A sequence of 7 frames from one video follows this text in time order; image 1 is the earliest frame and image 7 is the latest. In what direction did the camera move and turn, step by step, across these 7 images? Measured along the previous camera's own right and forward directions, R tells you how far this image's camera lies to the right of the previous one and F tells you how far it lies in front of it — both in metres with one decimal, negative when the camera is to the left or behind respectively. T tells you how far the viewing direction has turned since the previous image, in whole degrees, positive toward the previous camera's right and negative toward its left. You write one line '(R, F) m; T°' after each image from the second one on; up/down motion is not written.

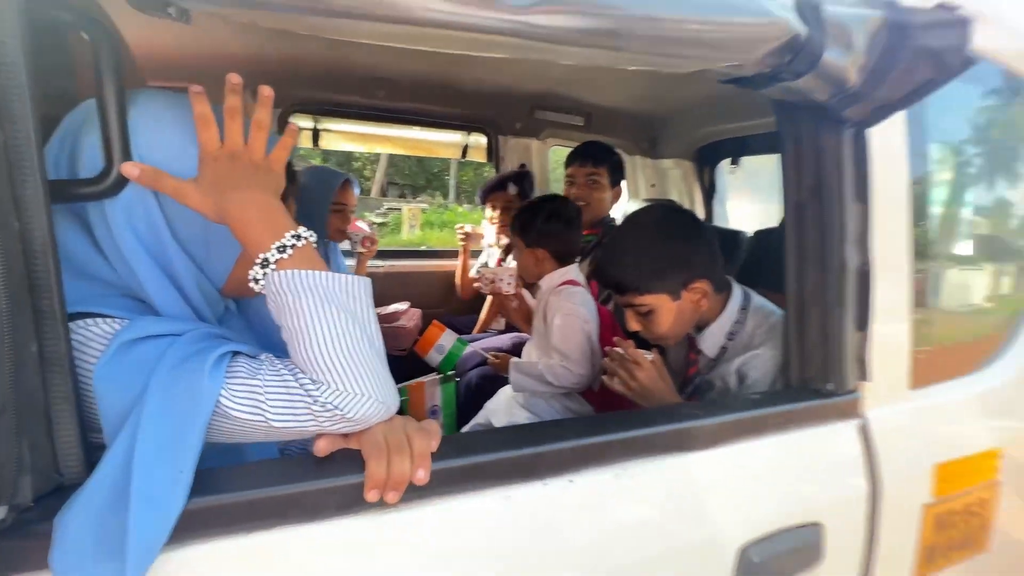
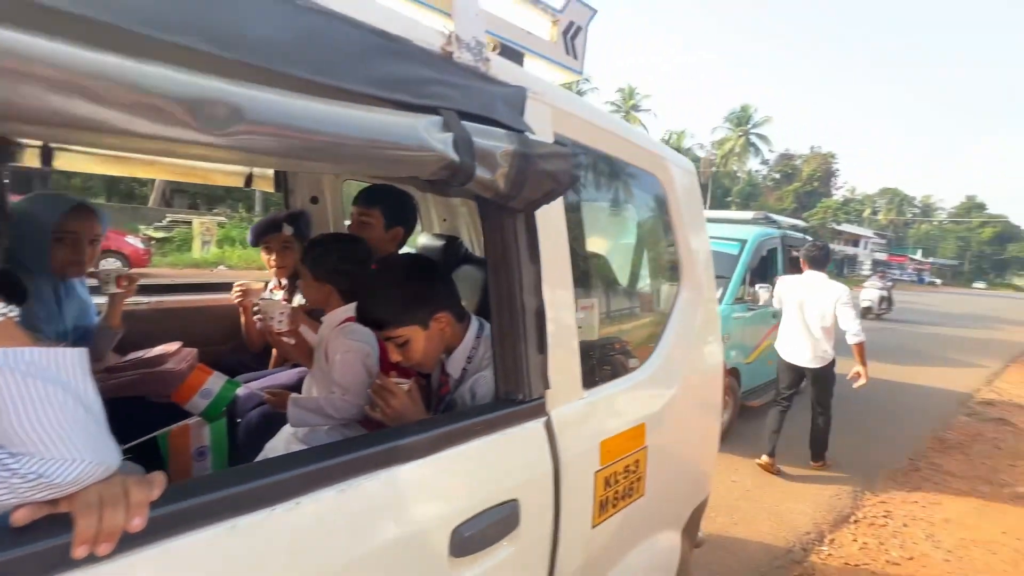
(+0.1, -0.2) m; +21°
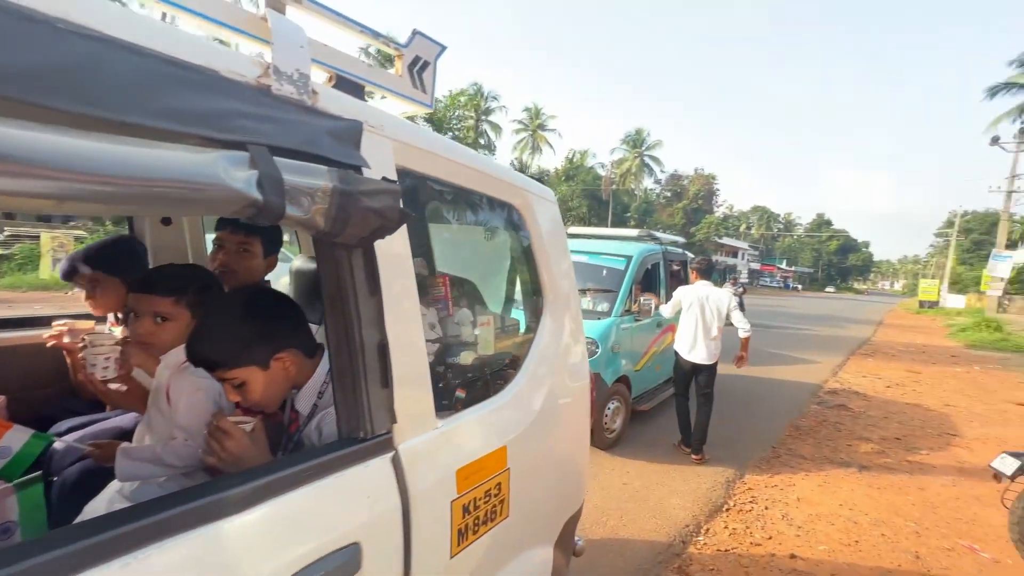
(+0.2, 0.0) m; +11°
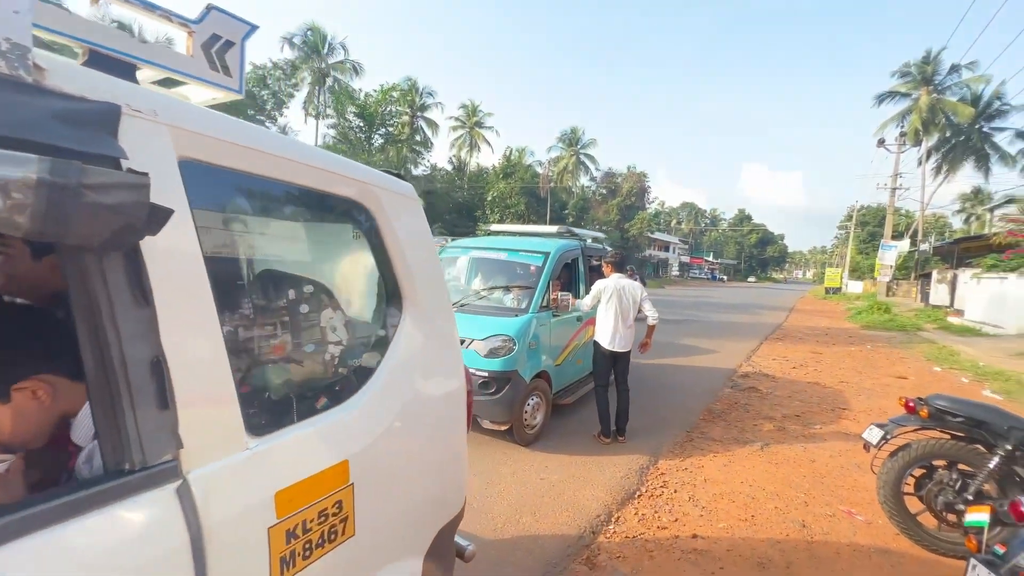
(+0.3, +0.1) m; +7°
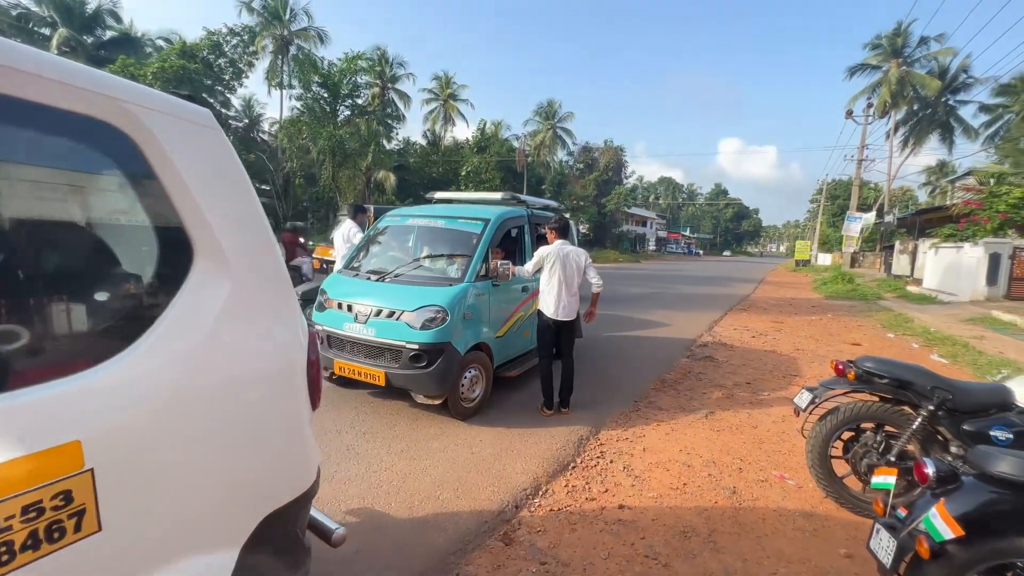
(+0.5, +0.2) m; +2°
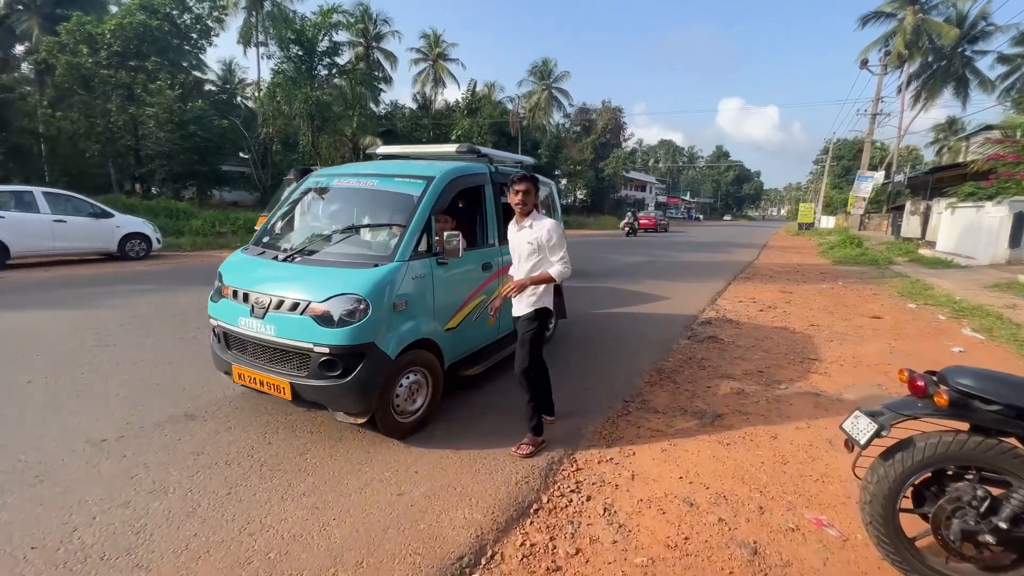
(+0.4, +1.2) m; 0°
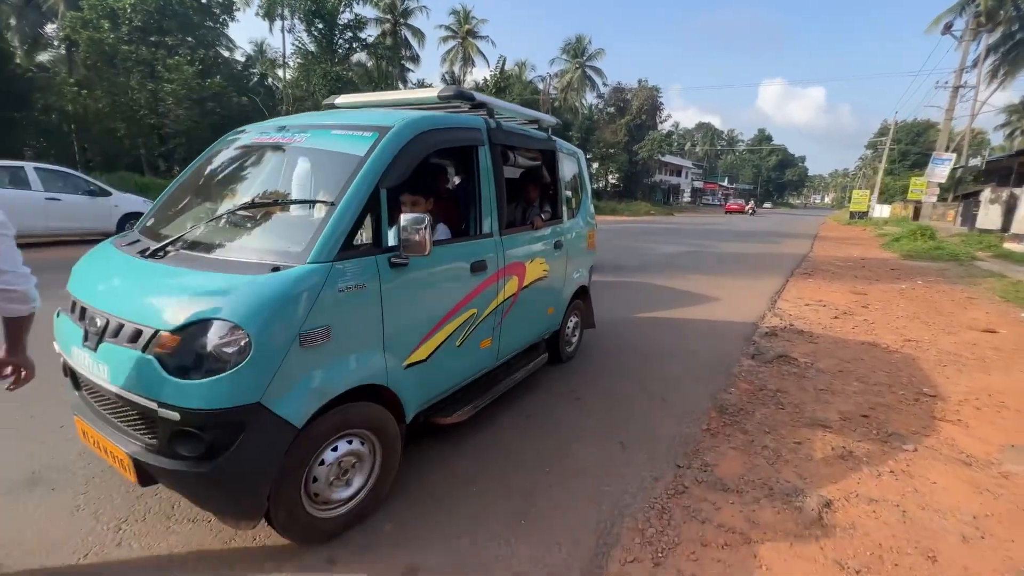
(+0.2, +1.5) m; -4°
